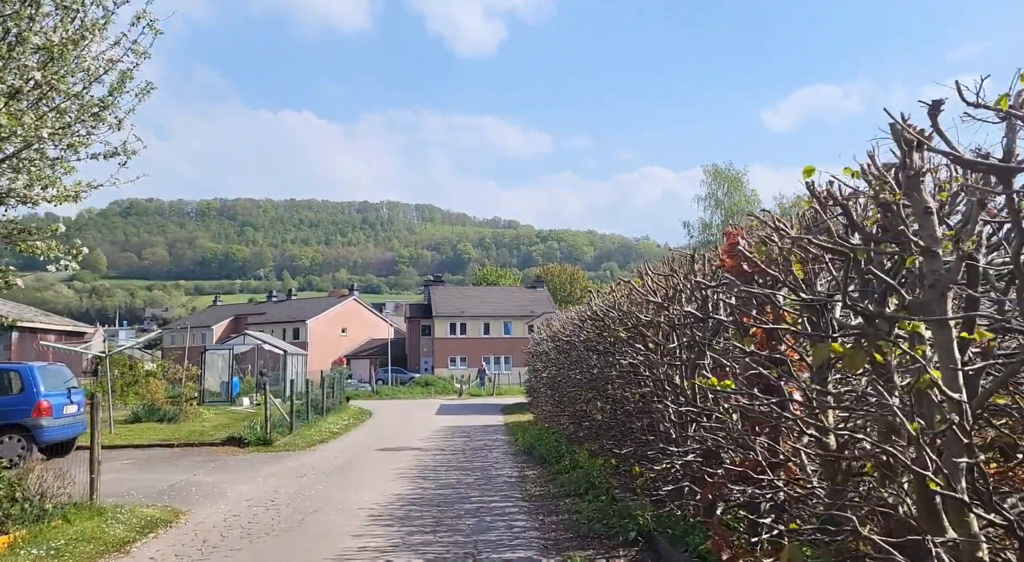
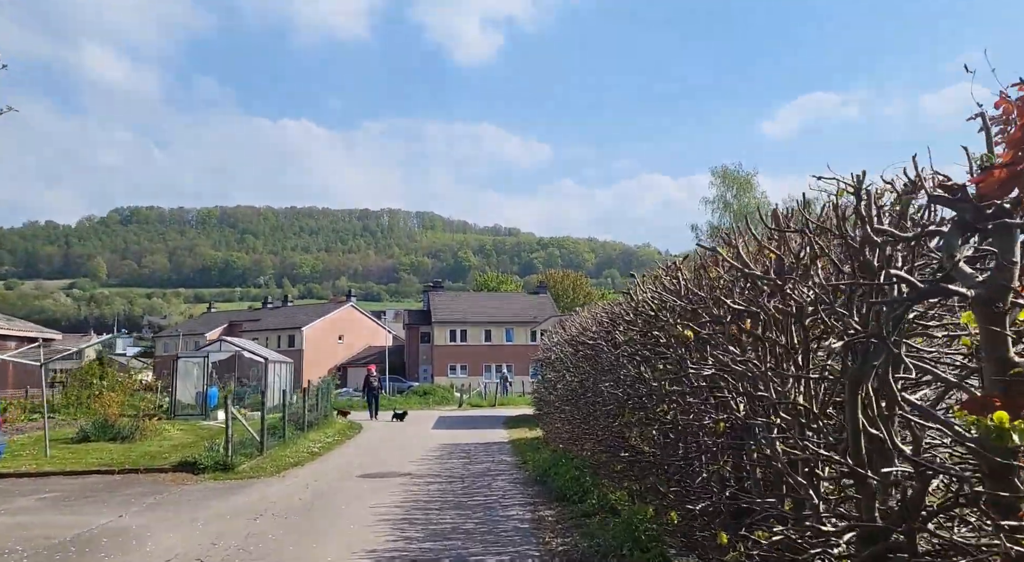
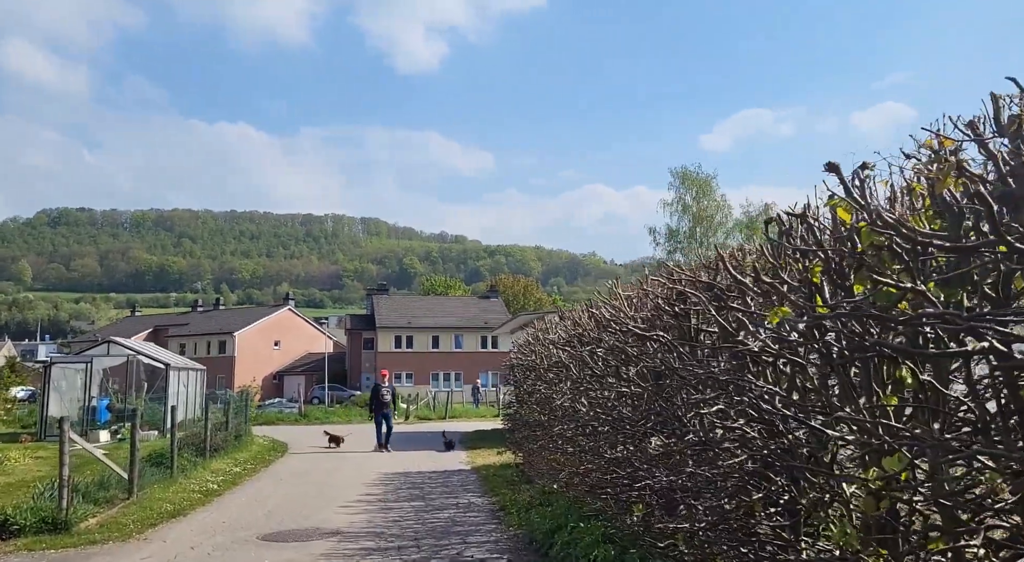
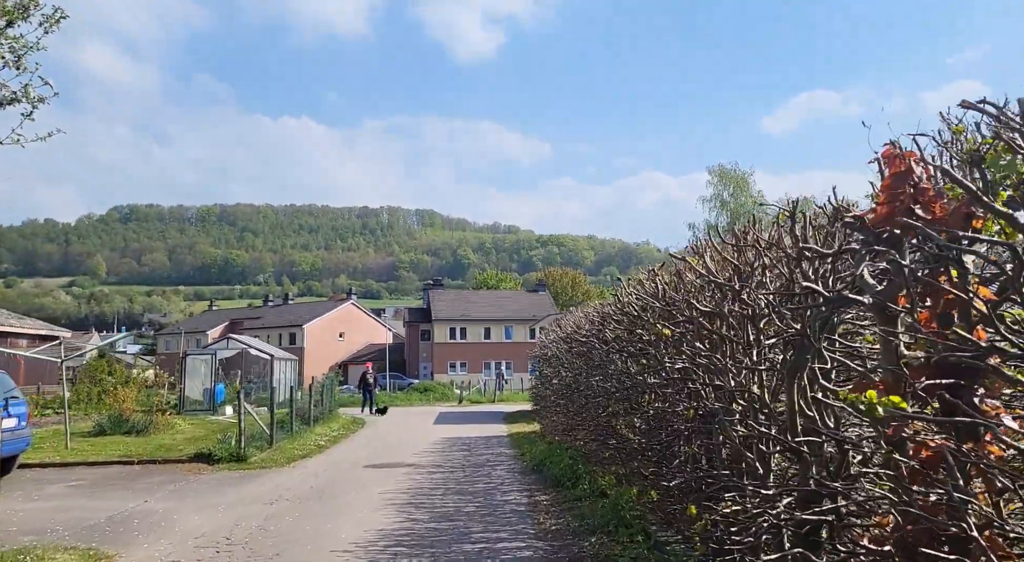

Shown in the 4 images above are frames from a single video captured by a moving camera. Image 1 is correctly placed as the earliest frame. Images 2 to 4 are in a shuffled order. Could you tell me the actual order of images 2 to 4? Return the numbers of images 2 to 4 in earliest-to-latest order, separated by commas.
4, 2, 3
